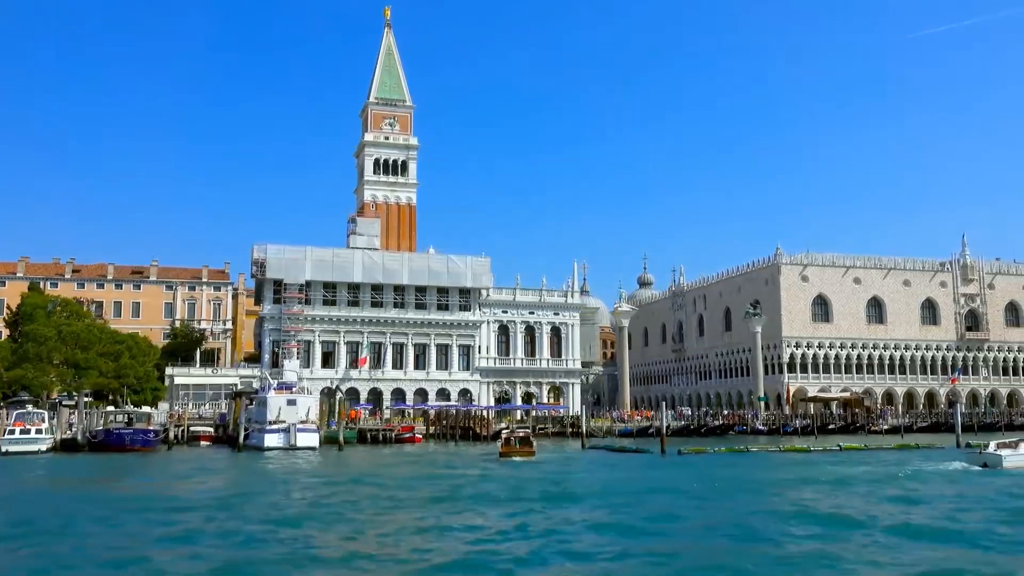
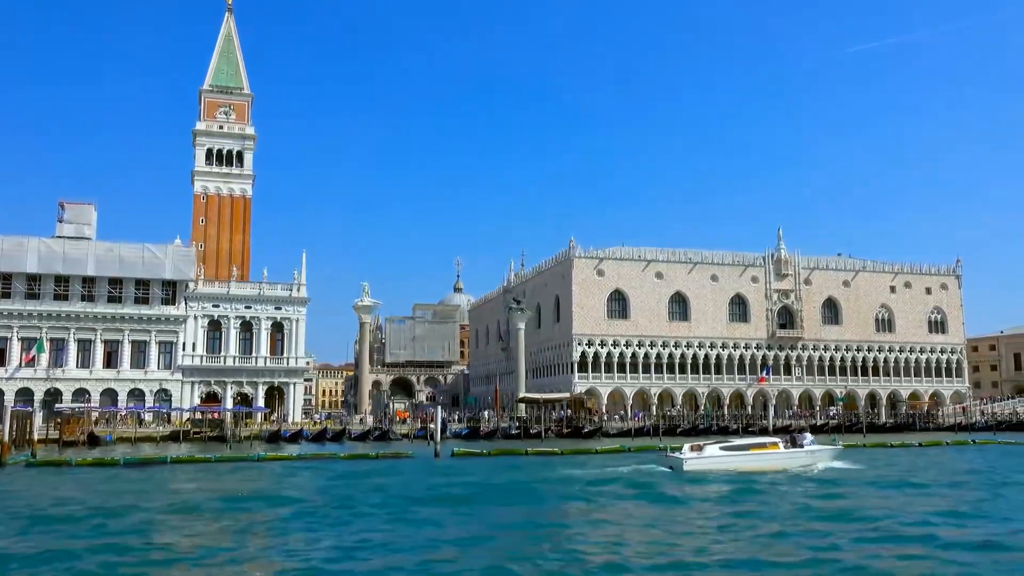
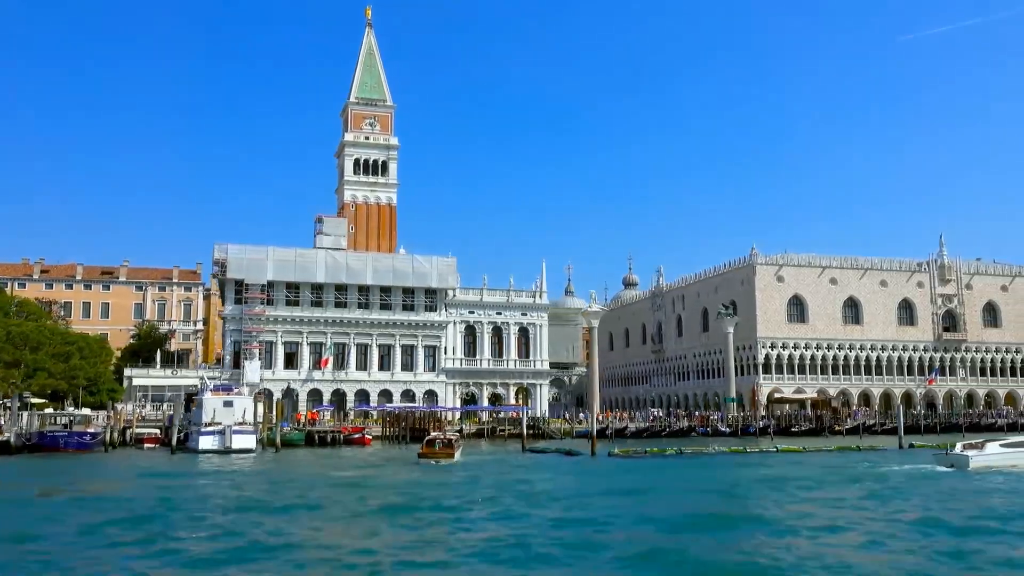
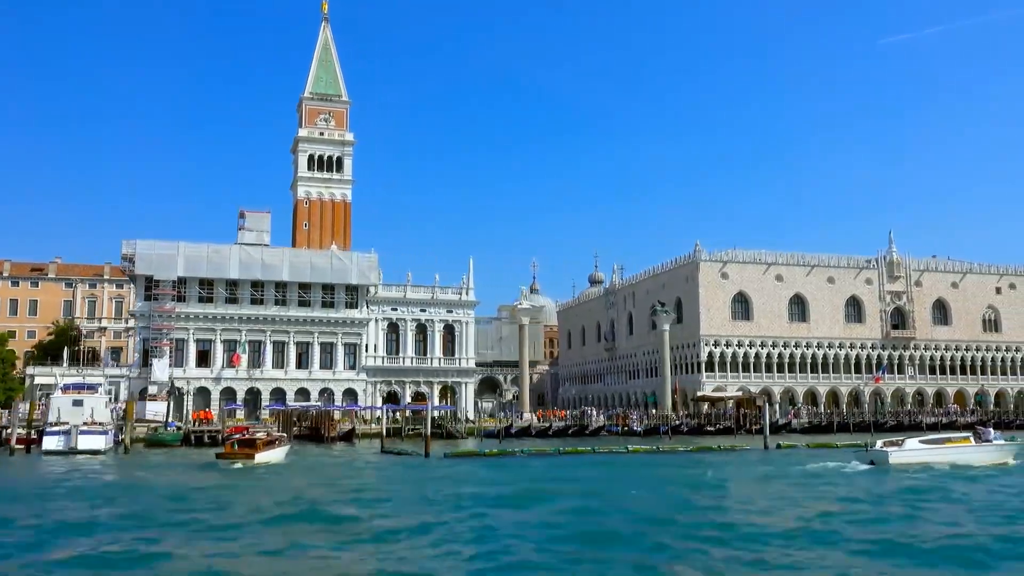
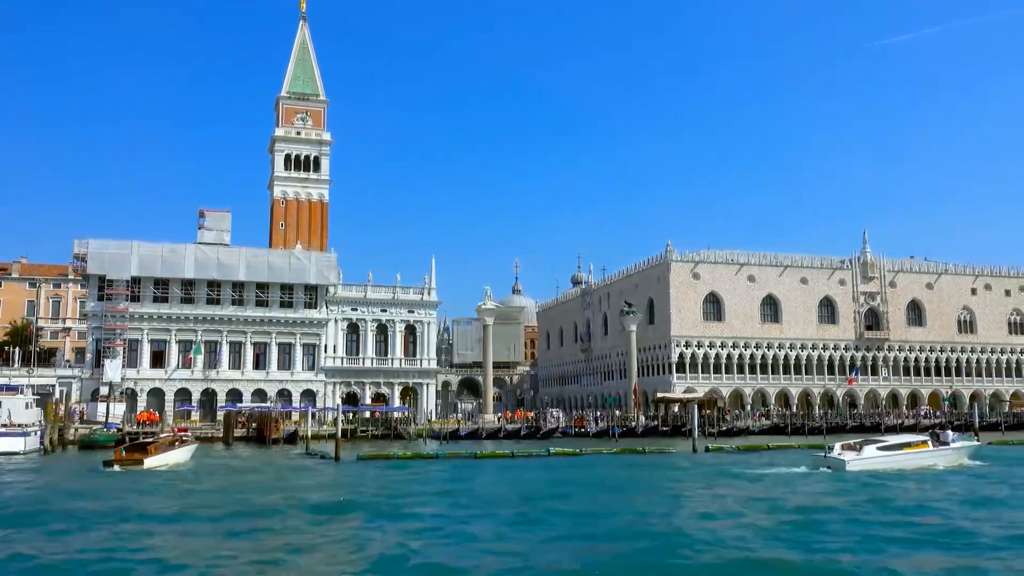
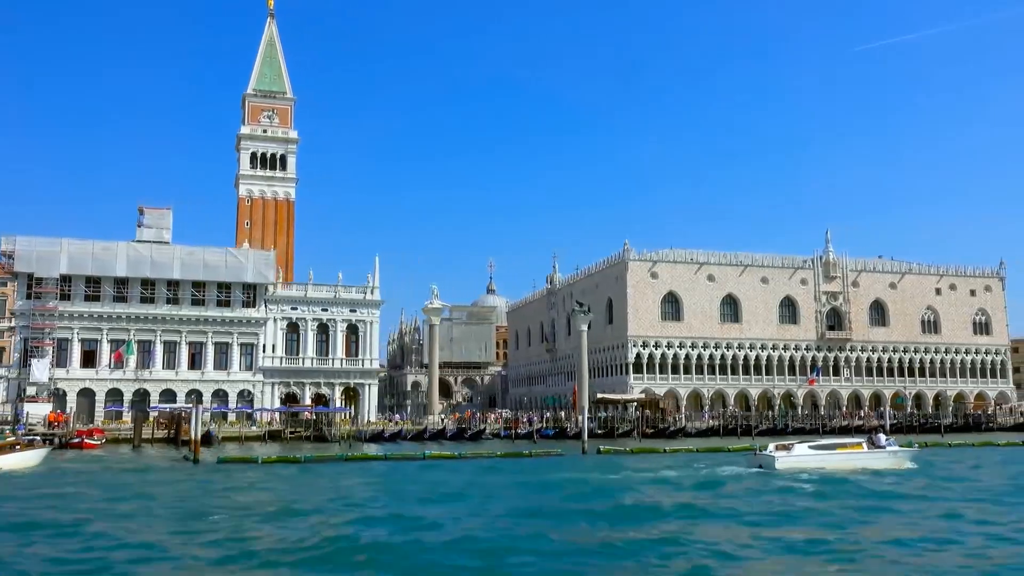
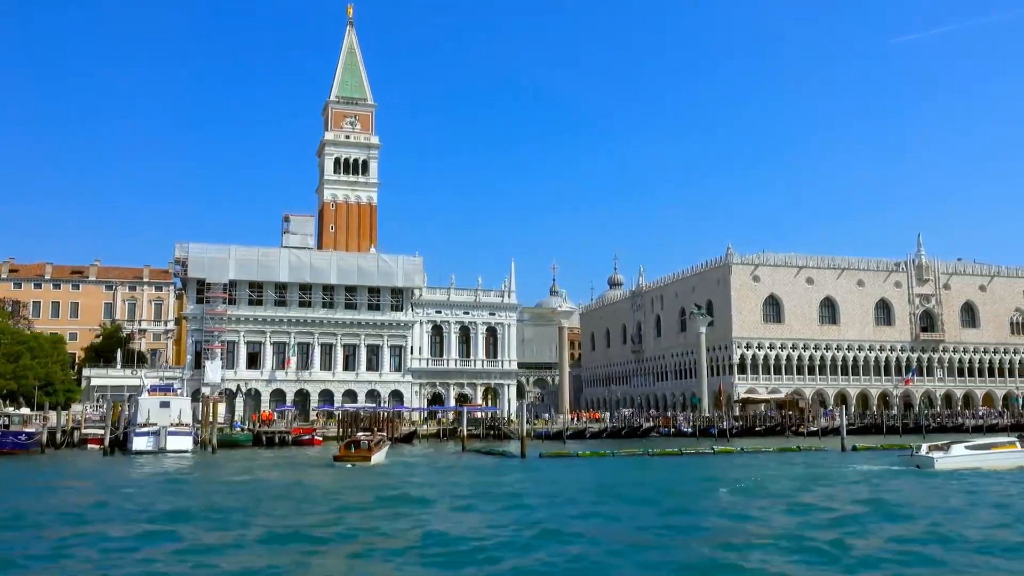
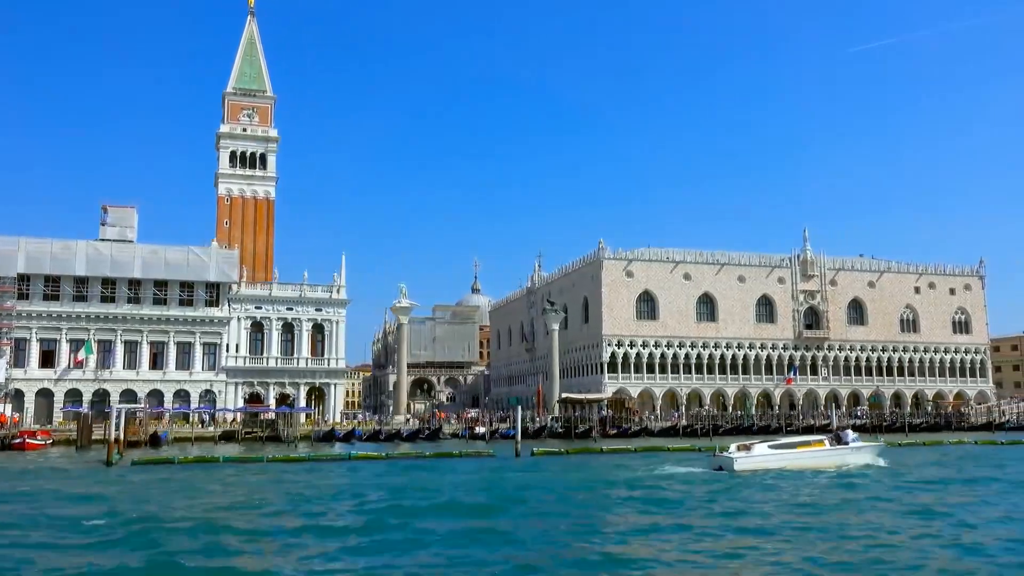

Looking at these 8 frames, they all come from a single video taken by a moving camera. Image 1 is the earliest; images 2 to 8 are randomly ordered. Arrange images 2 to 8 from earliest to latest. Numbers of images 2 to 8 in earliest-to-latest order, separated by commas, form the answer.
3, 7, 4, 5, 6, 8, 2
